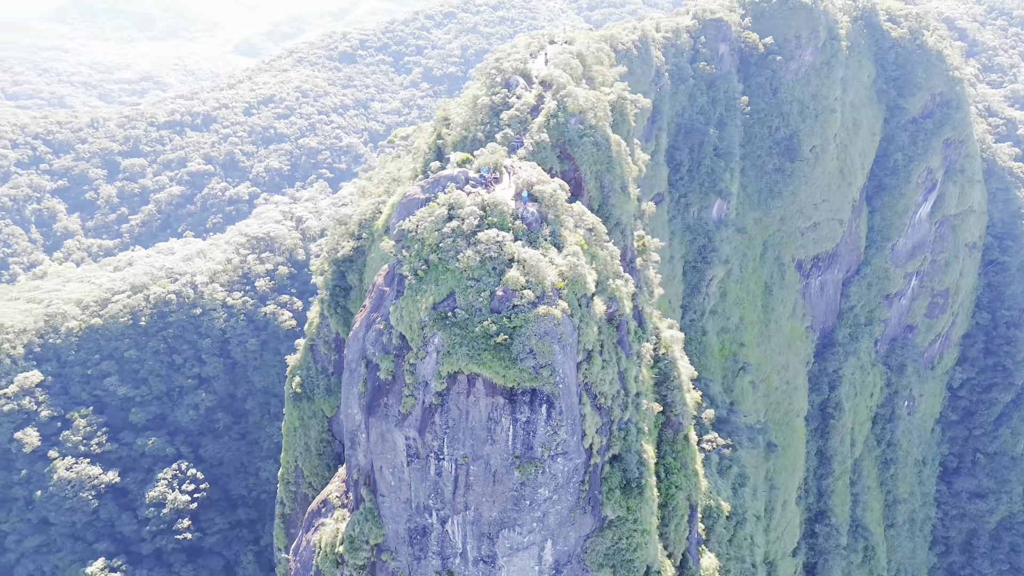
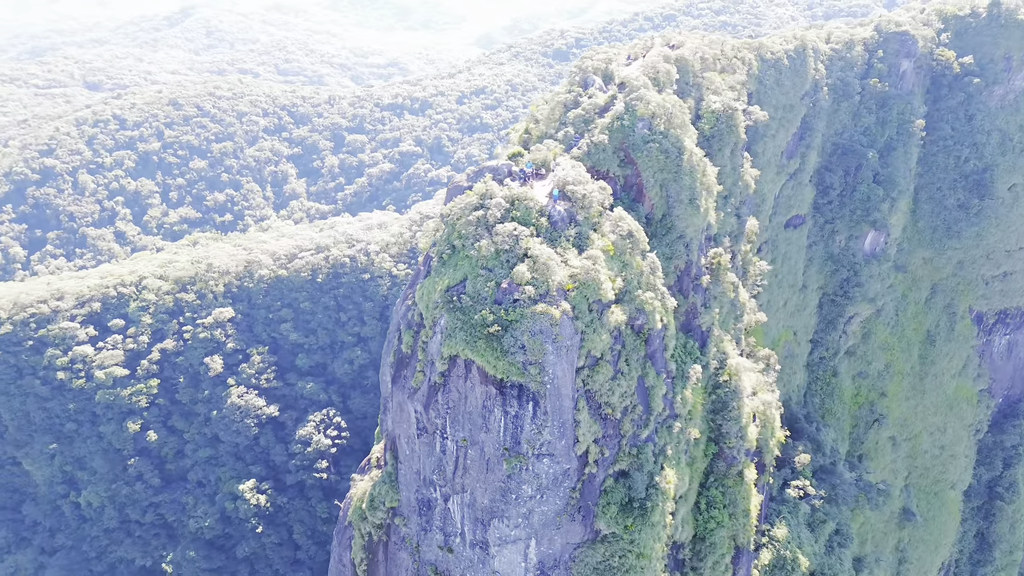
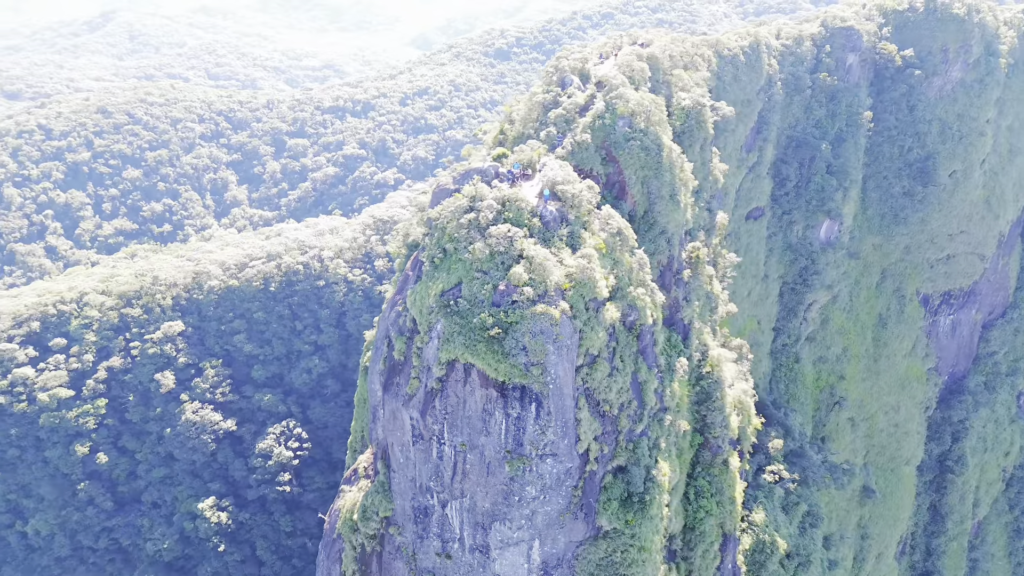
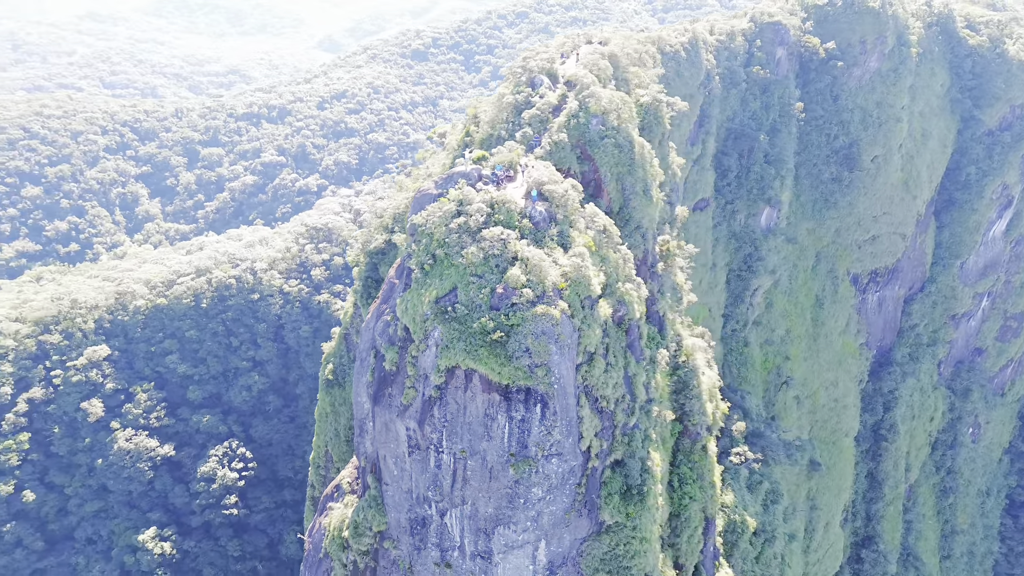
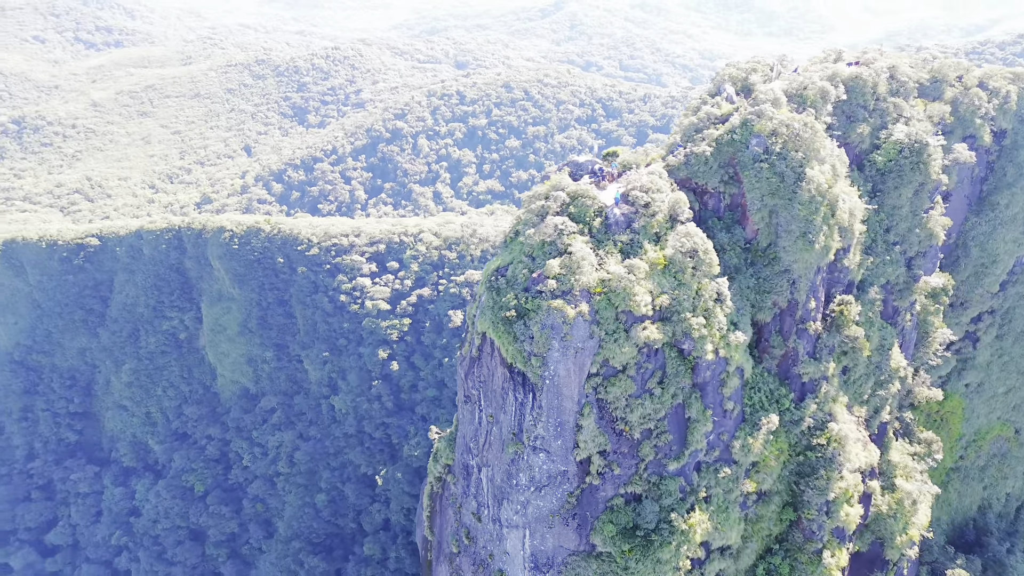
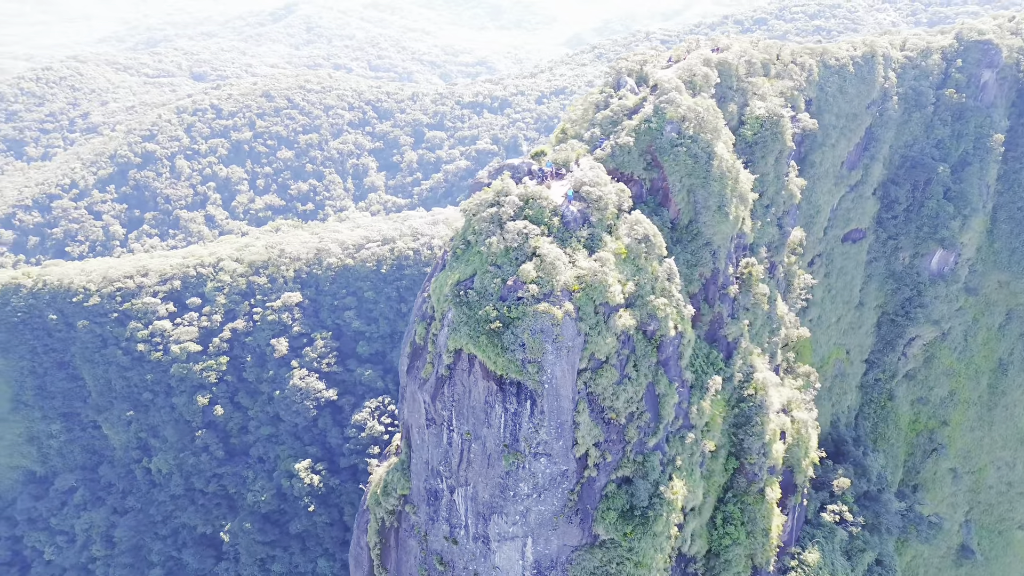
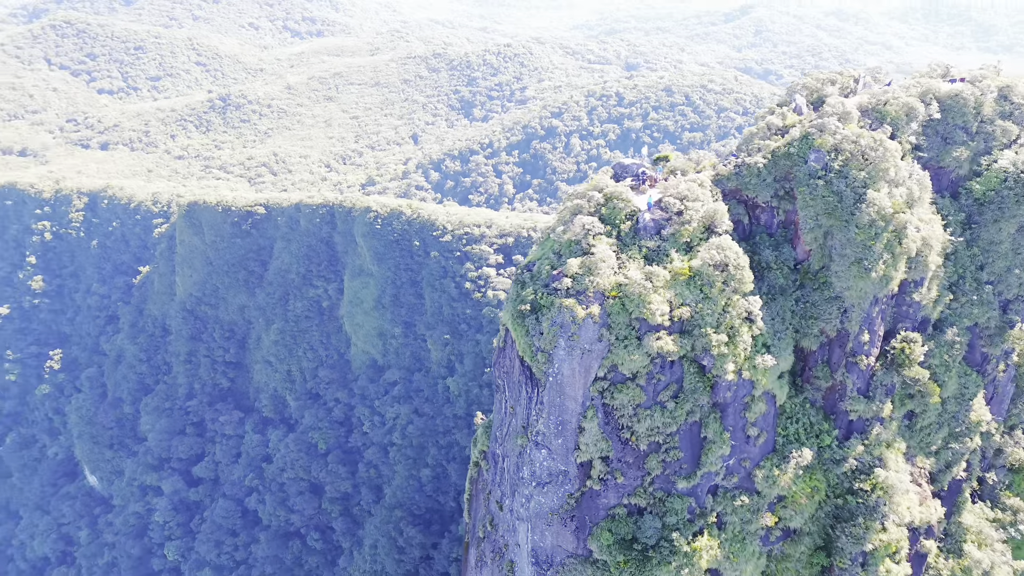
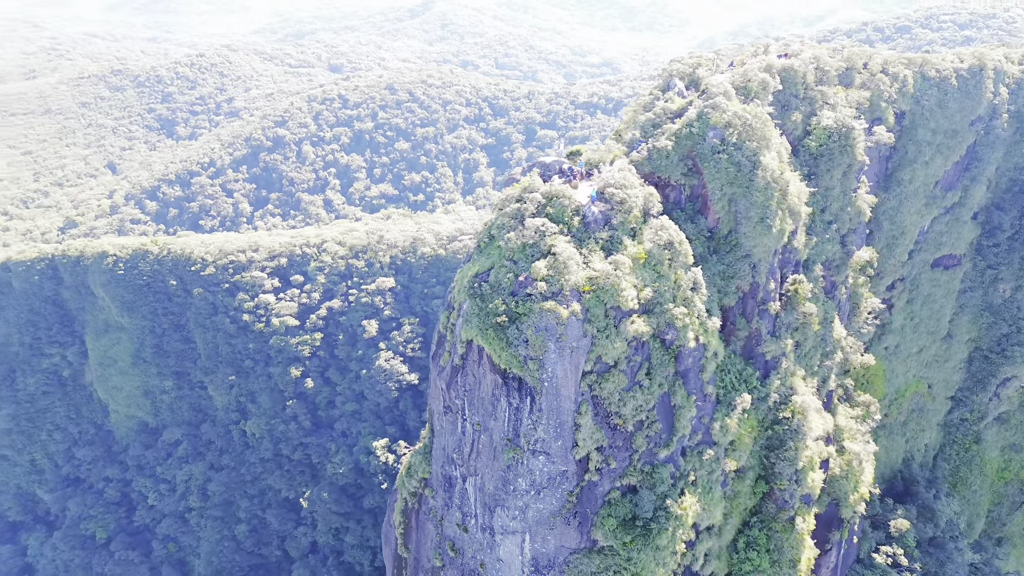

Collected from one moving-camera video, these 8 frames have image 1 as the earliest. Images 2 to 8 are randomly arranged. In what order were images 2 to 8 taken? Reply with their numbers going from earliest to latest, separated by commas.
4, 3, 2, 6, 8, 5, 7
